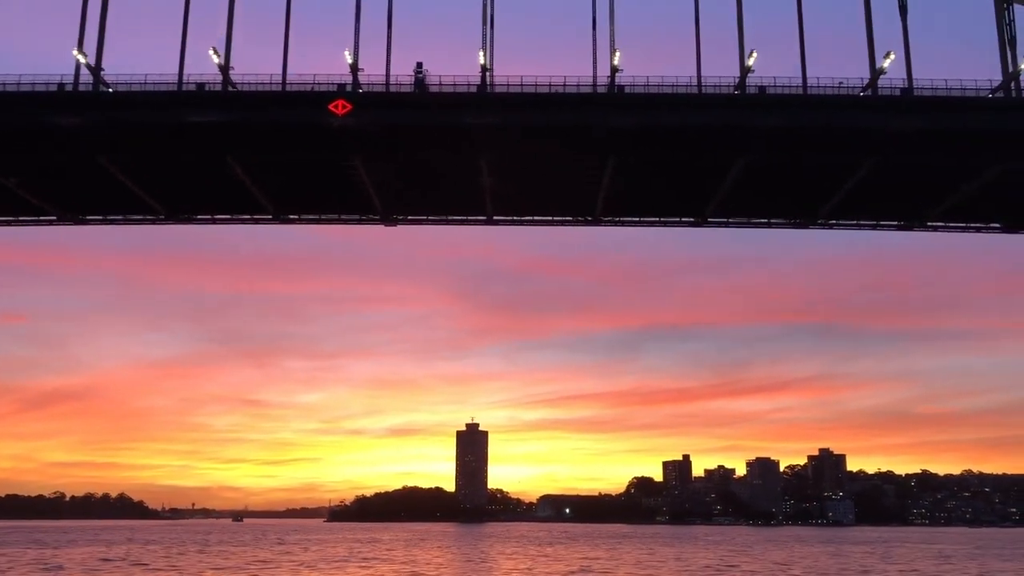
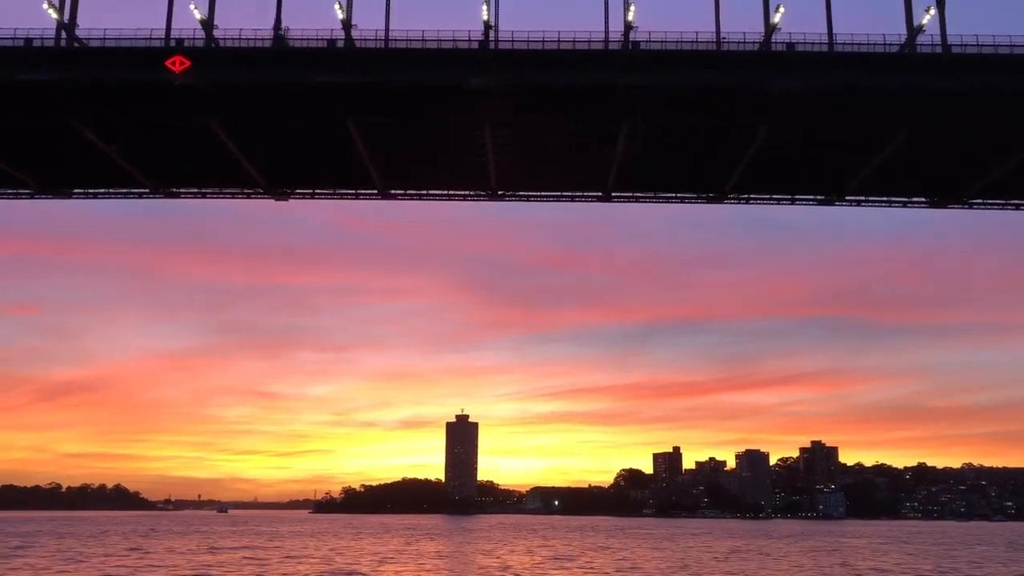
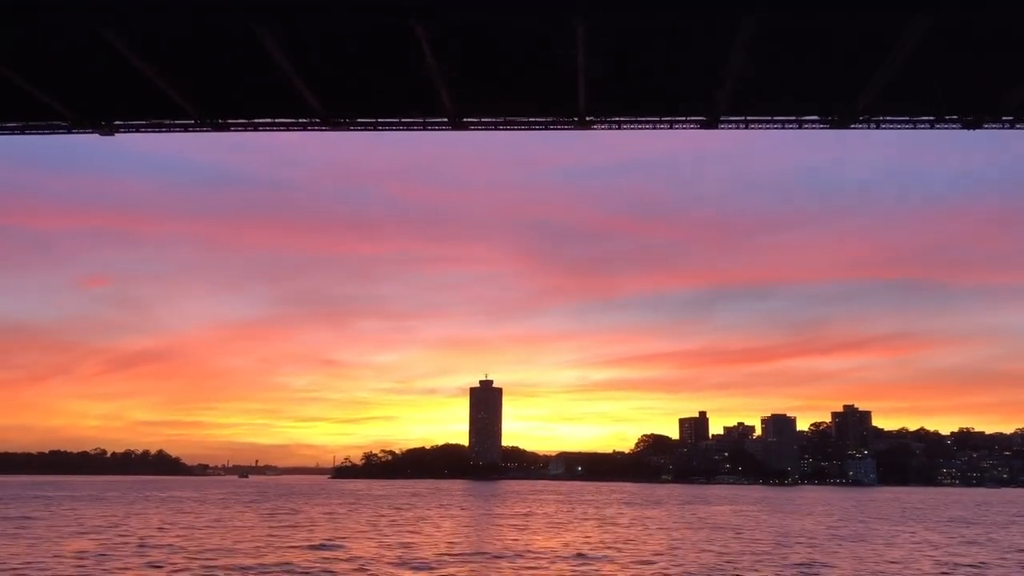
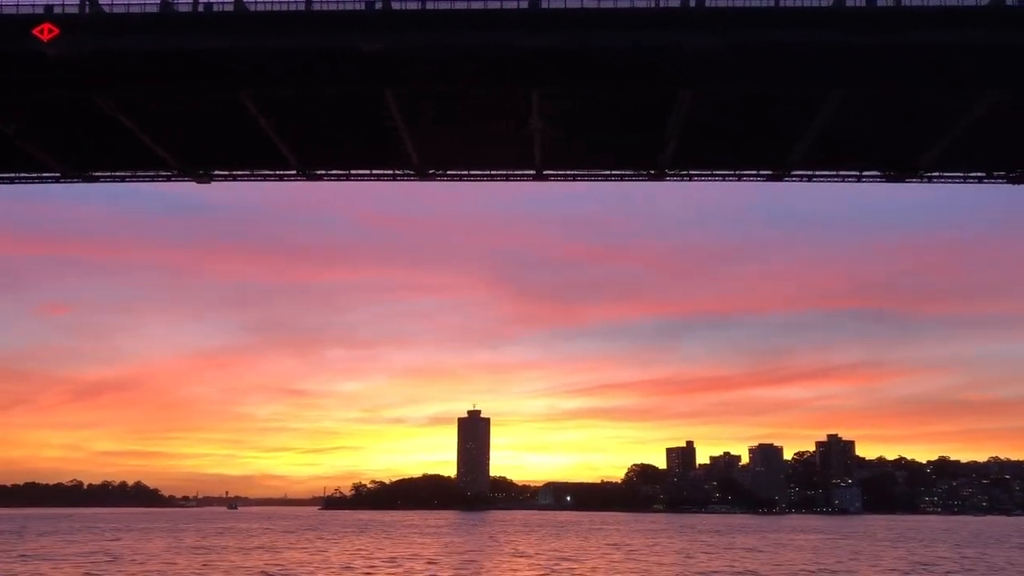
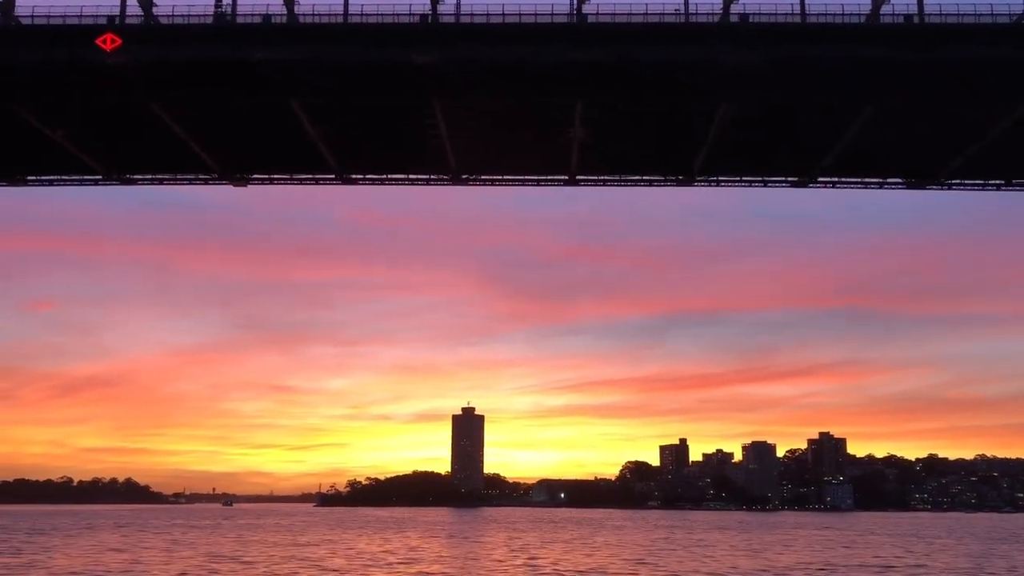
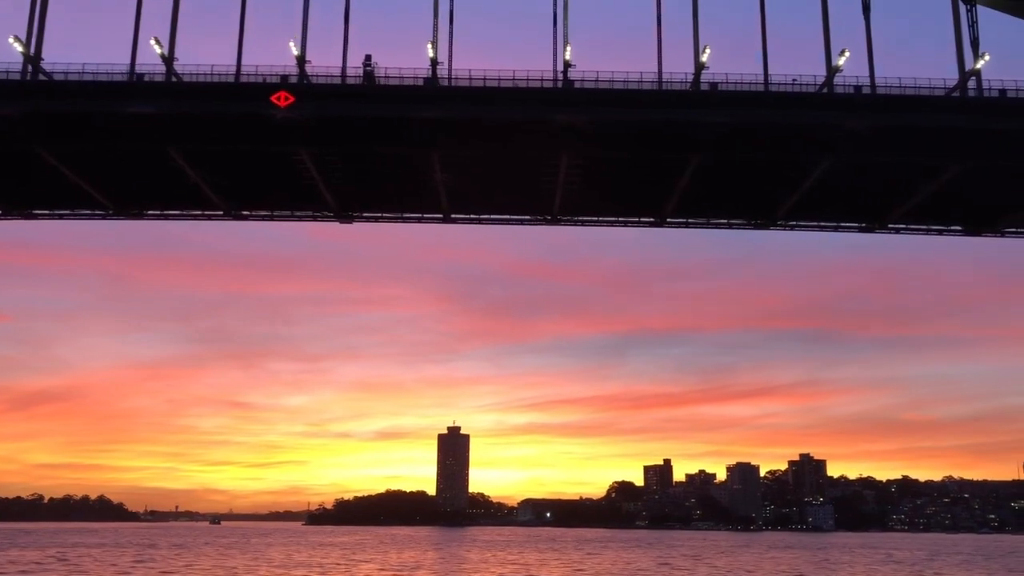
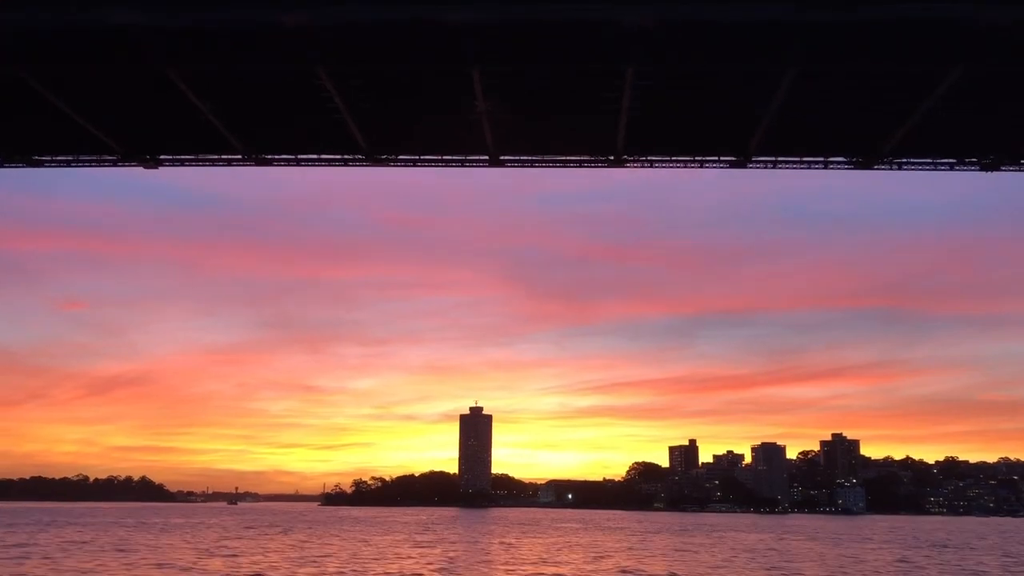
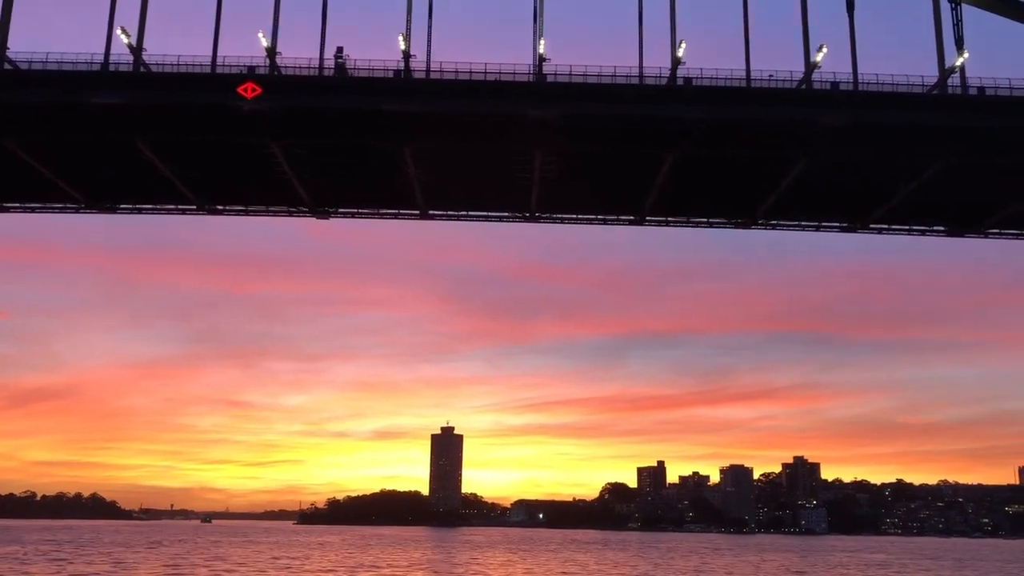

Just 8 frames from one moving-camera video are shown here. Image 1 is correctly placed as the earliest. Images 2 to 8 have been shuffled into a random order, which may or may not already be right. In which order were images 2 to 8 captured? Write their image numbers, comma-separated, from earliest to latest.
6, 8, 2, 5, 4, 7, 3
